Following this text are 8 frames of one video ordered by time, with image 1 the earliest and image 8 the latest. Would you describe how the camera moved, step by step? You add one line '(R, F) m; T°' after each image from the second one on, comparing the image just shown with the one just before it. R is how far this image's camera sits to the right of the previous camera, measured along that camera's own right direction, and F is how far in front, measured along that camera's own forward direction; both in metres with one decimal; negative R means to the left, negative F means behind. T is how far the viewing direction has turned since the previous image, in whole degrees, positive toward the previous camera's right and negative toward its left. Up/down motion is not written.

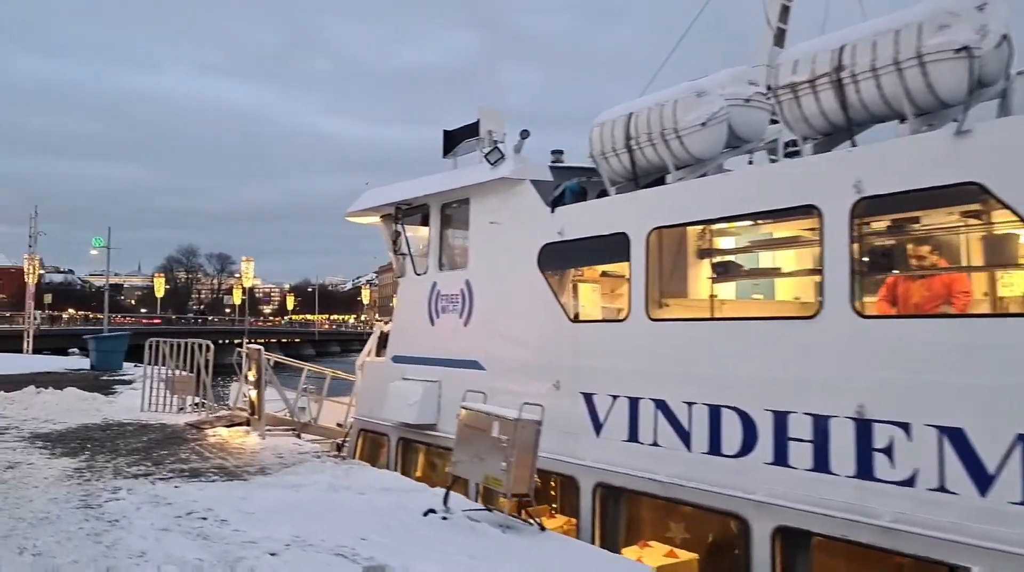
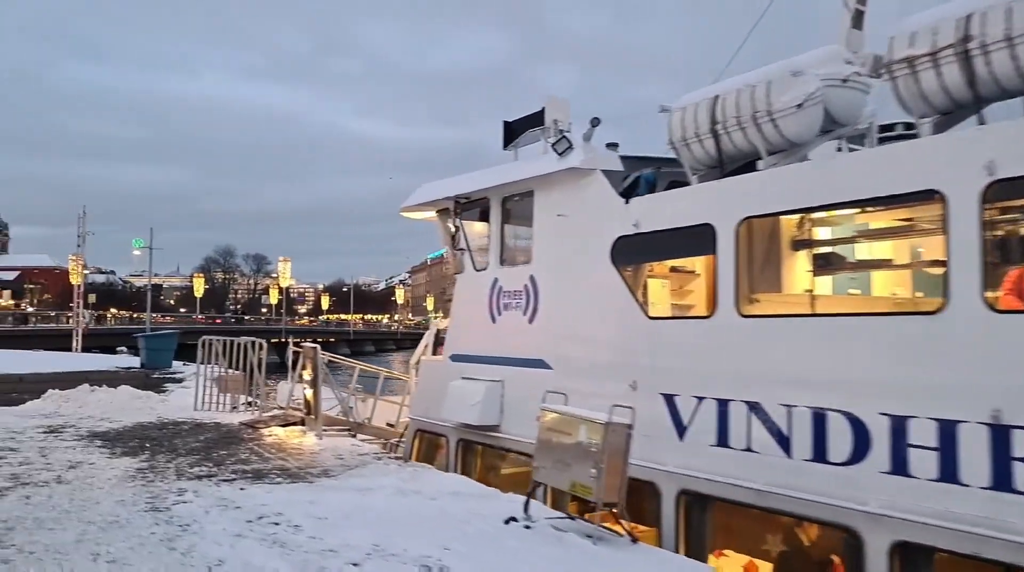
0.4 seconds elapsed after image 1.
(-0.4, +0.3) m; -2°
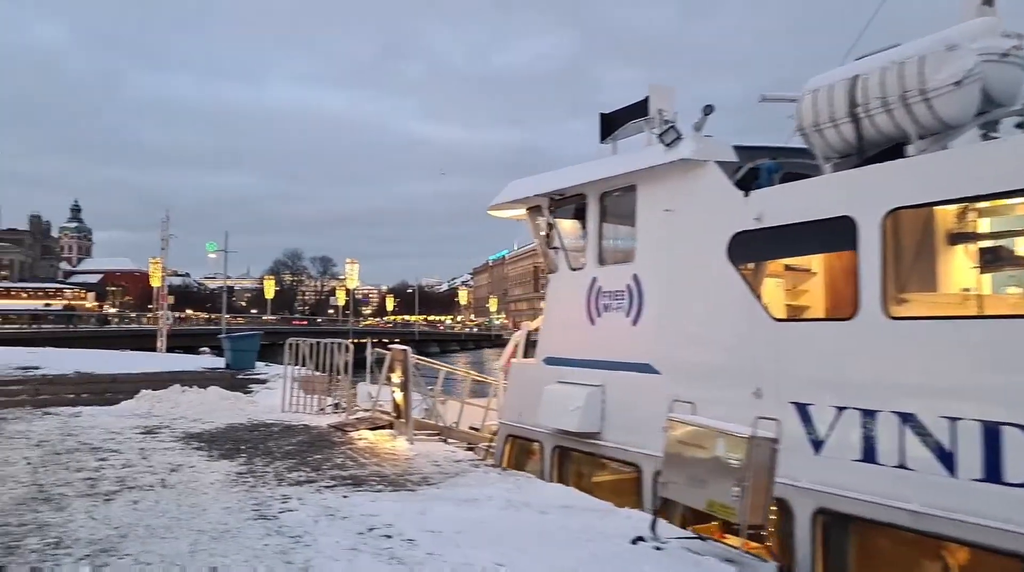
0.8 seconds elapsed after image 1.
(-0.5, +0.4) m; -5°
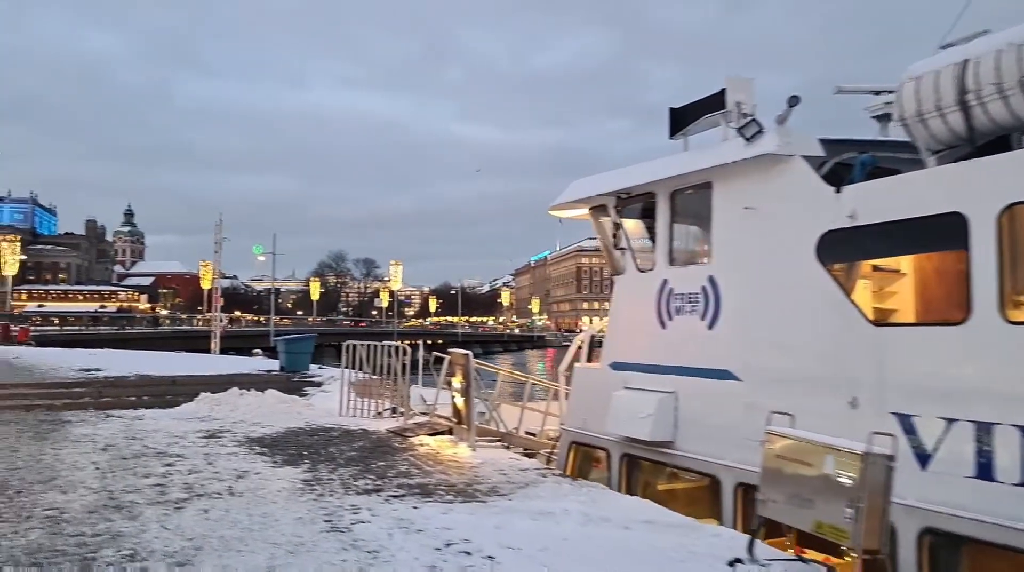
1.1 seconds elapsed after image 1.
(-0.3, +0.3) m; -3°
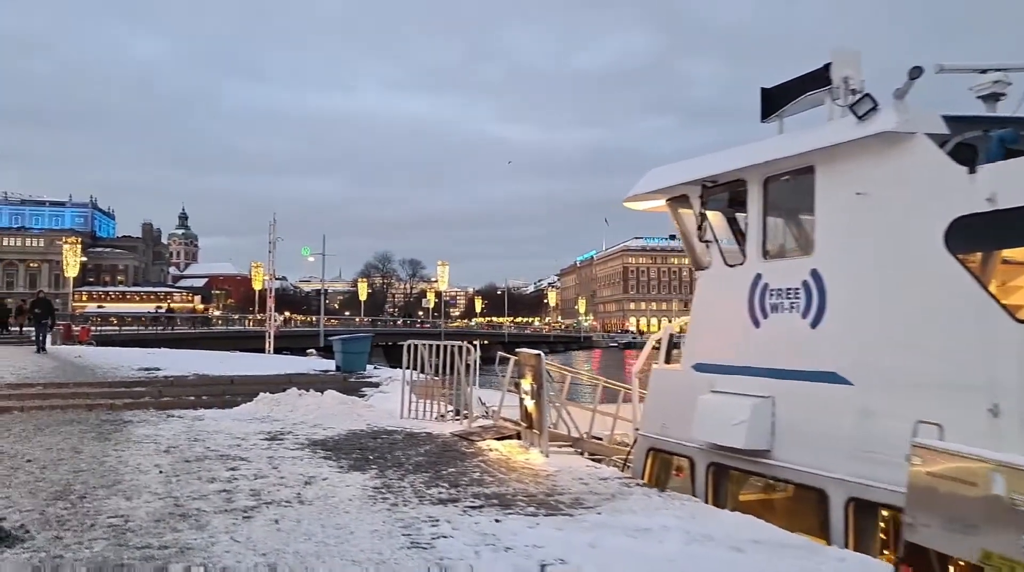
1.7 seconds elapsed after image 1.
(-0.4, +0.5) m; -3°
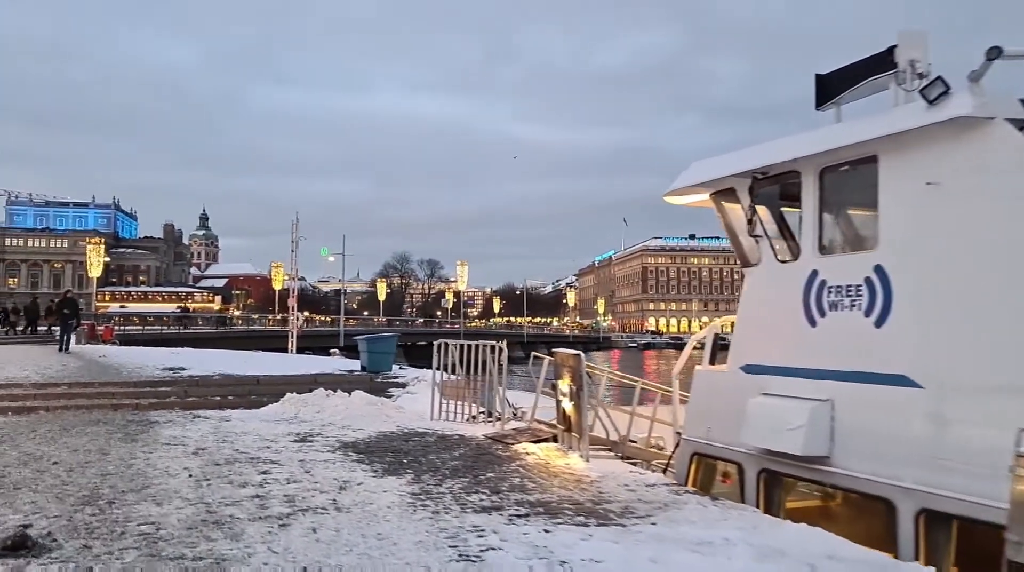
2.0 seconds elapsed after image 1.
(-0.3, +0.3) m; -1°
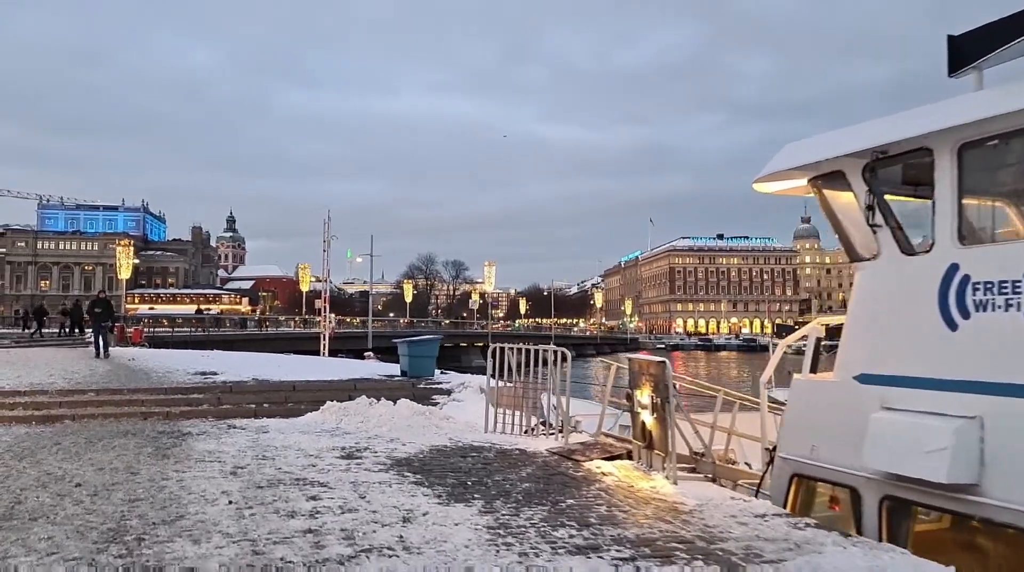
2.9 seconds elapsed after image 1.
(-0.5, +1.0) m; -2°
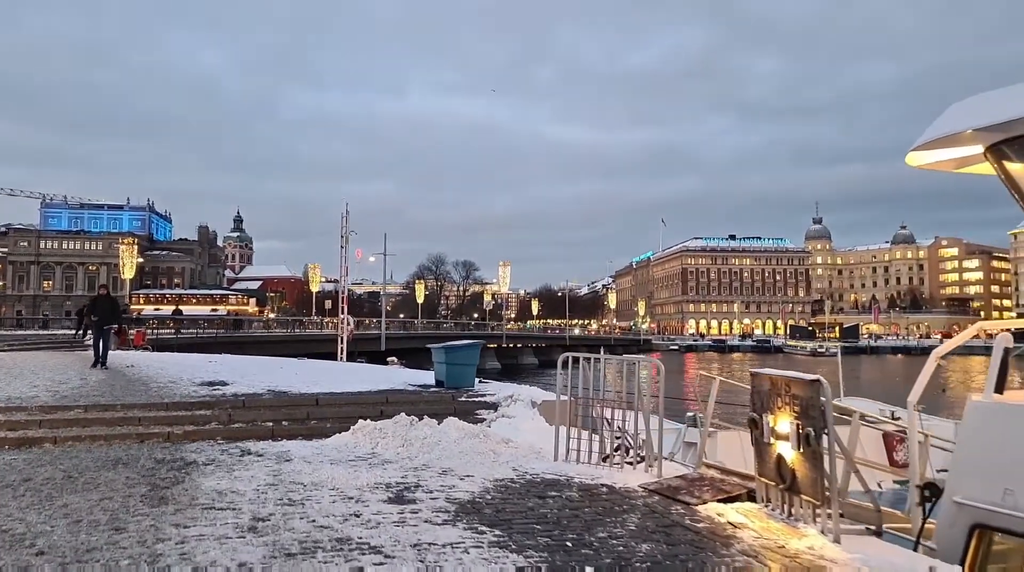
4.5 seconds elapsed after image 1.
(-0.8, +1.8) m; -1°
